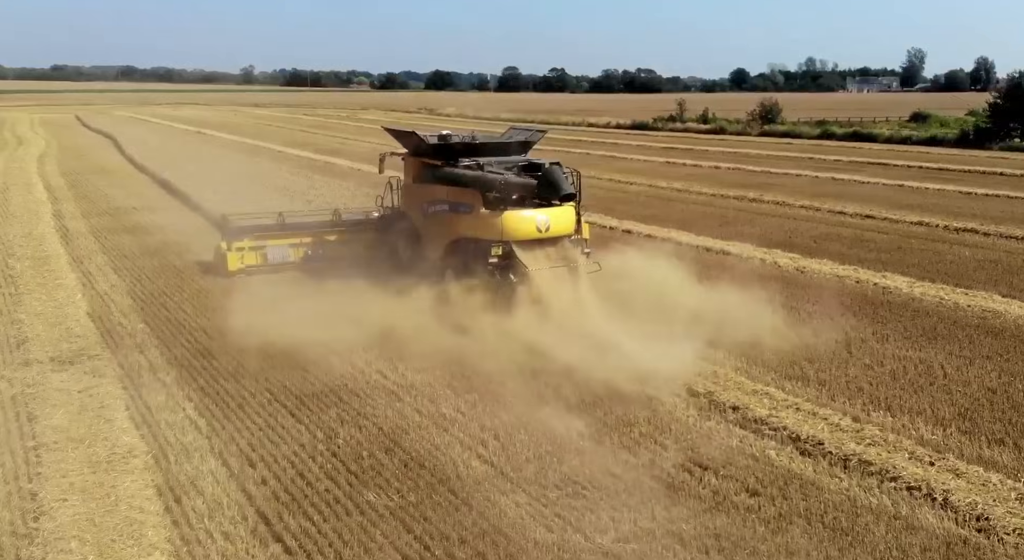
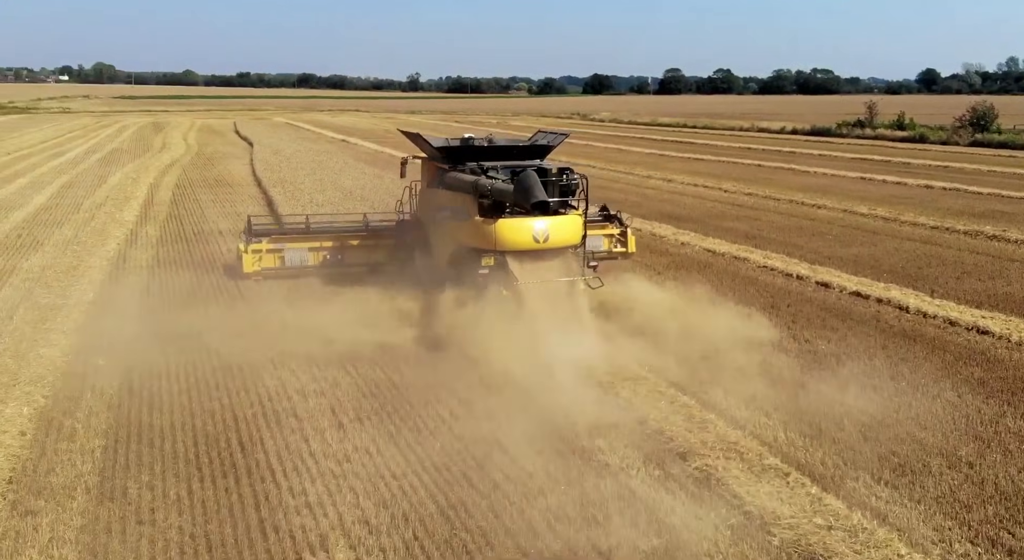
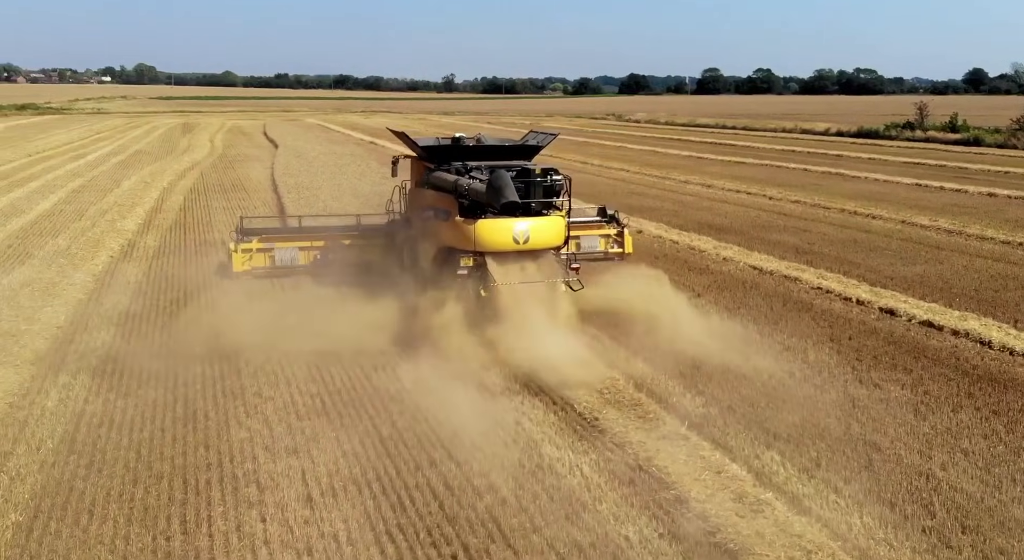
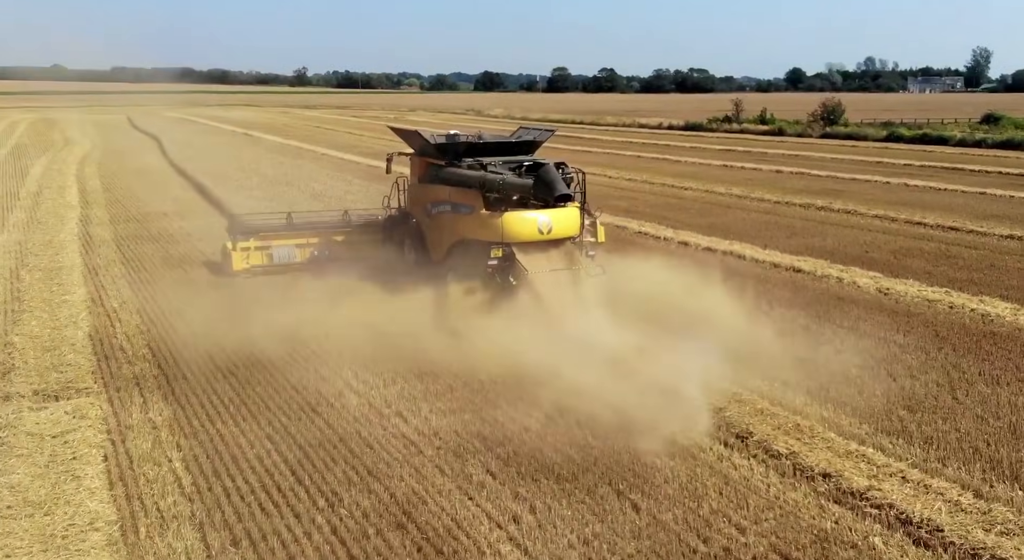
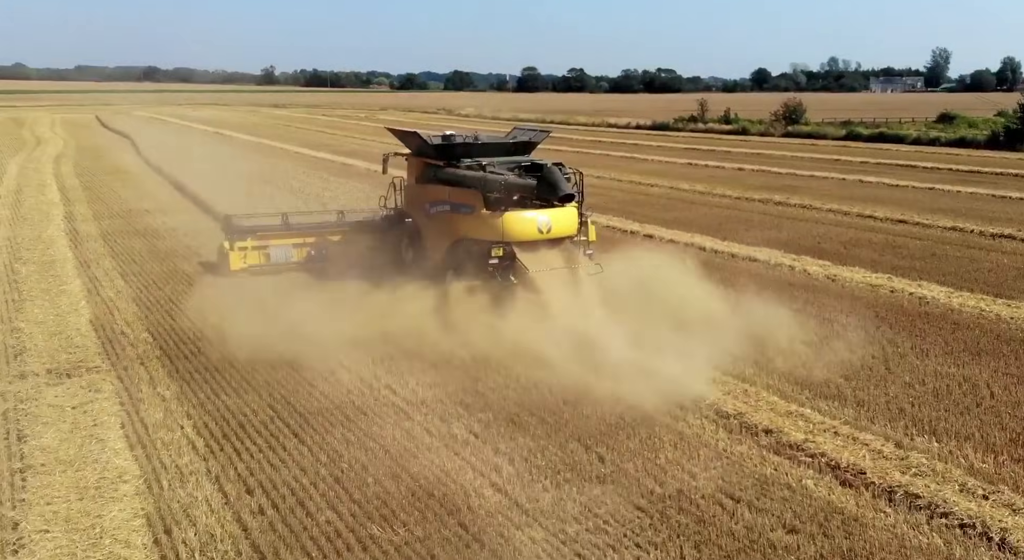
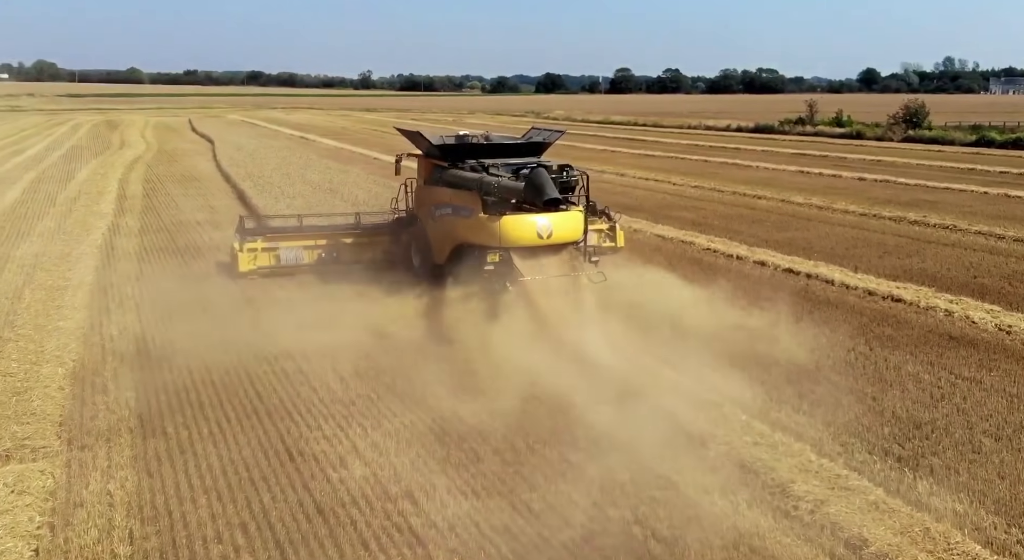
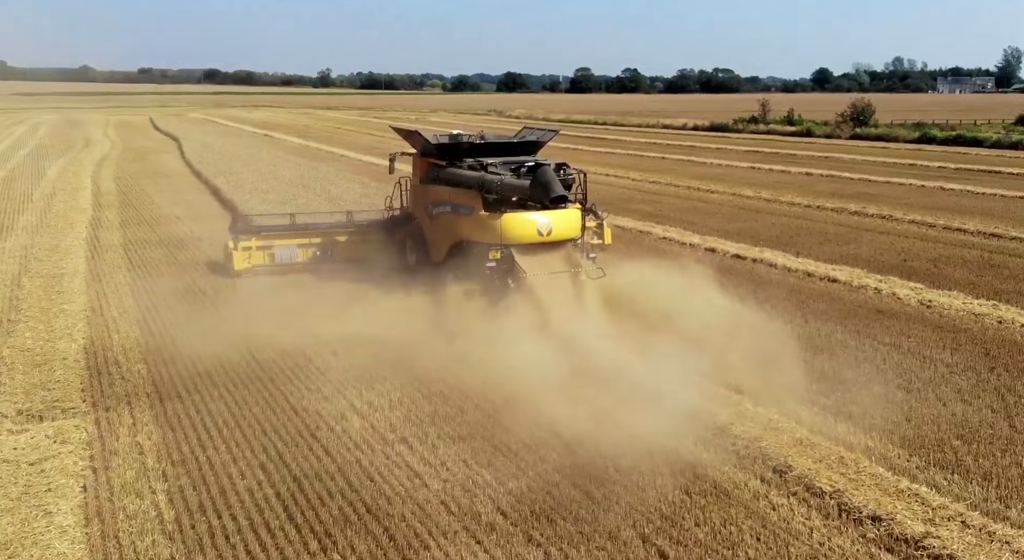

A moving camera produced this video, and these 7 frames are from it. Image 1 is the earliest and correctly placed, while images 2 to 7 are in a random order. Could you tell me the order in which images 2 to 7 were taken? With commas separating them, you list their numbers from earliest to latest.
5, 4, 7, 6, 2, 3
